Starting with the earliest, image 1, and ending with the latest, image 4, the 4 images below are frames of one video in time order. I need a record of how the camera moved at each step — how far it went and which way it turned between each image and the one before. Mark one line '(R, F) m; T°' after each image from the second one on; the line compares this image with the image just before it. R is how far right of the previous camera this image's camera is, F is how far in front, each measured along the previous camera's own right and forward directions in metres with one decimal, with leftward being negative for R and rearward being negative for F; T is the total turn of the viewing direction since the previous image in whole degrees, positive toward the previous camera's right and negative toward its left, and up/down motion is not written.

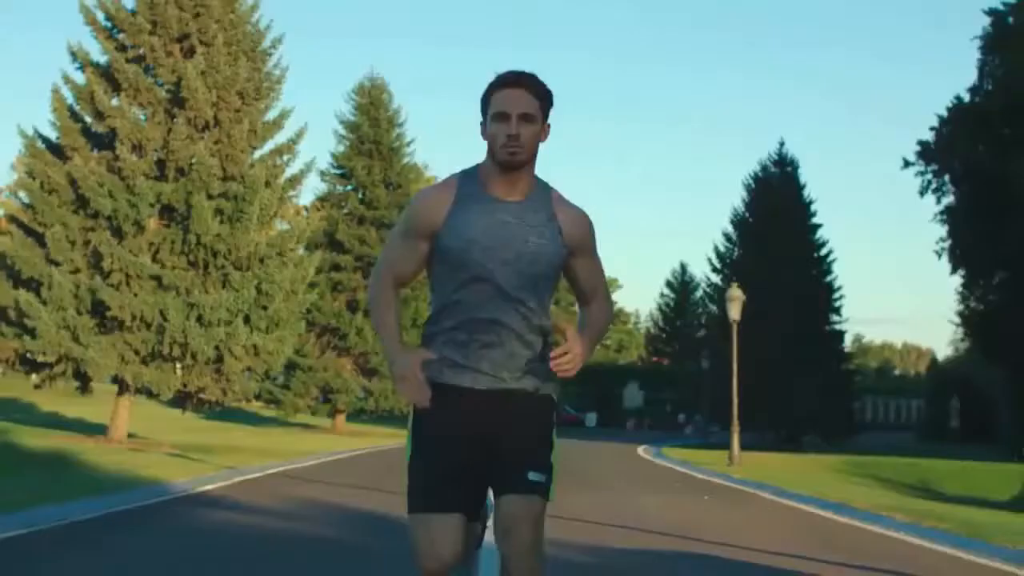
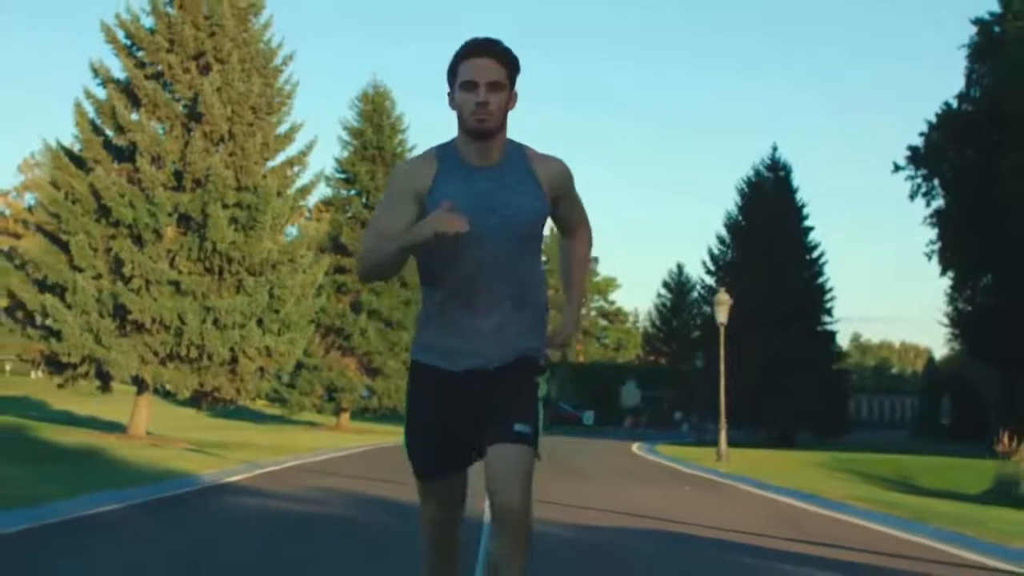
(0.0, -0.6) m; 0°
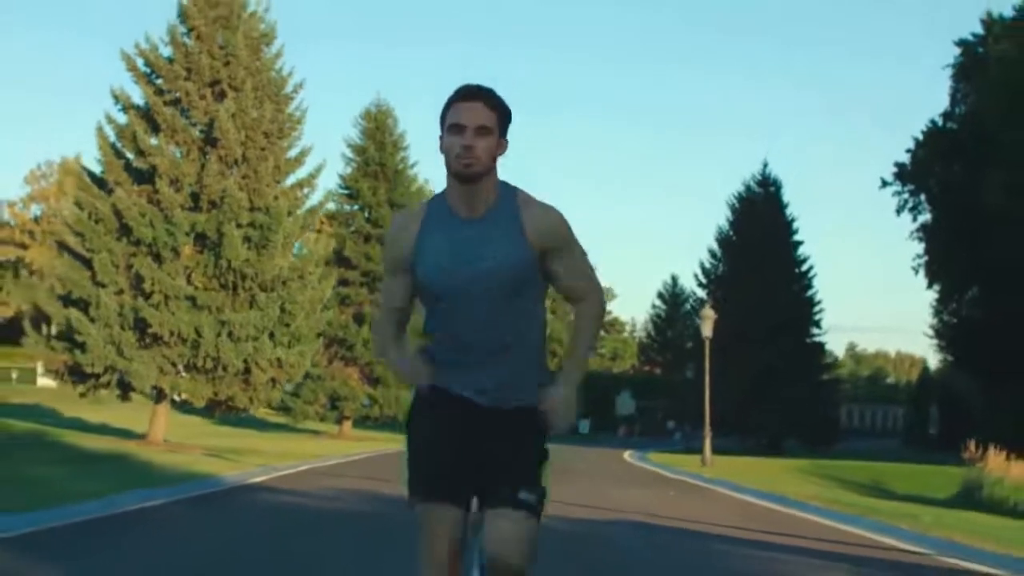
(0.0, -0.7) m; 0°
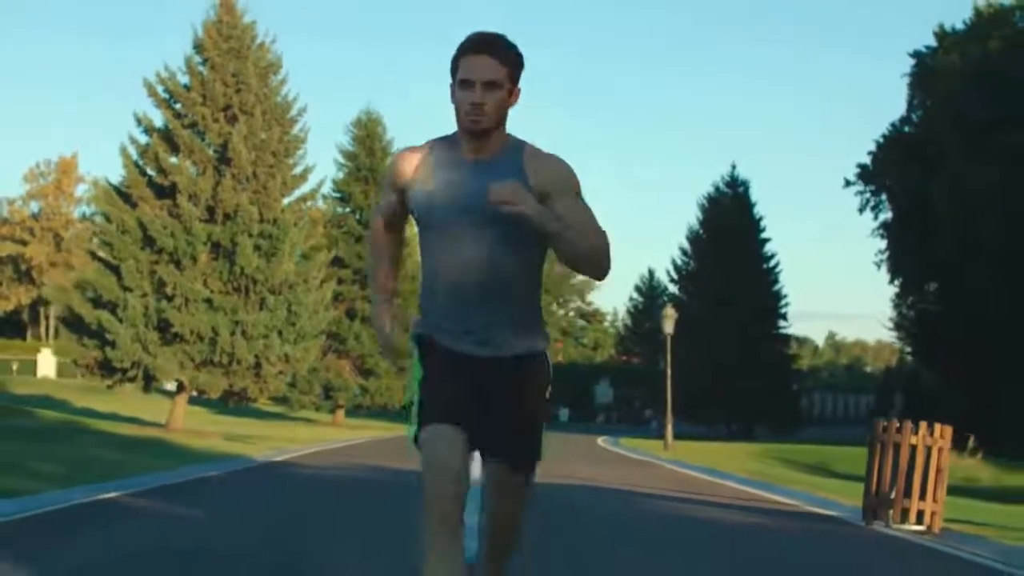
(0.0, -1.5) m; +1°
